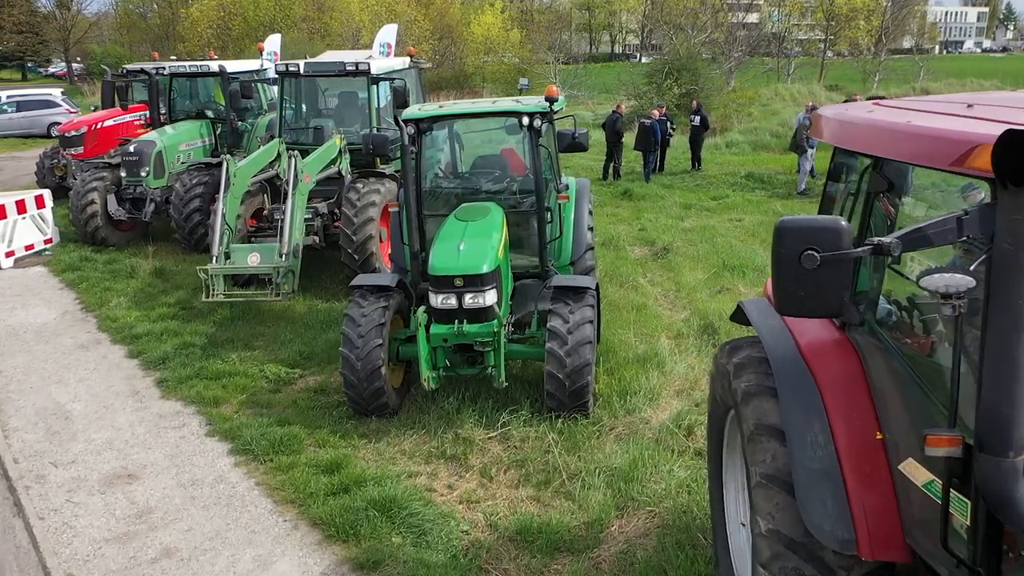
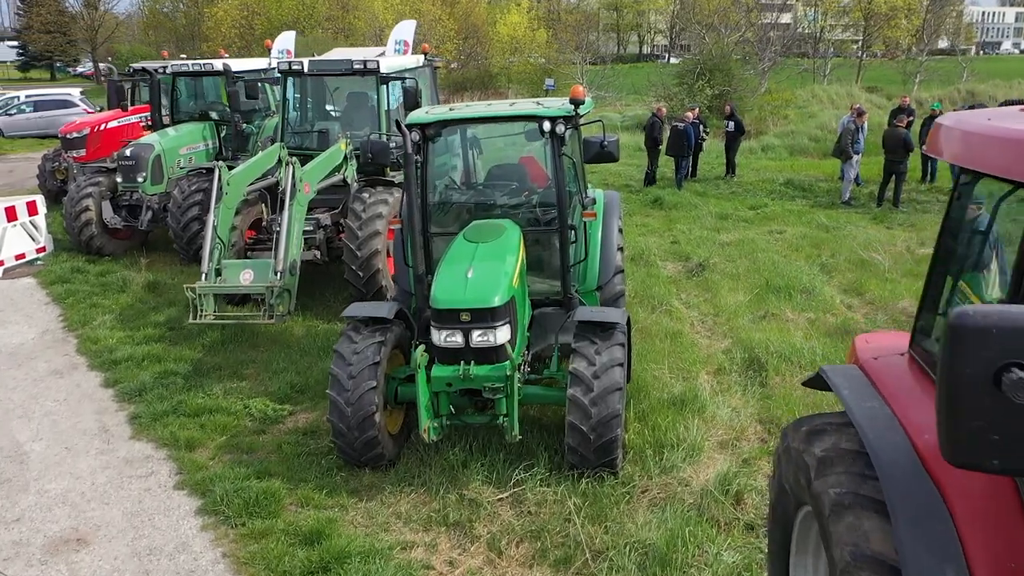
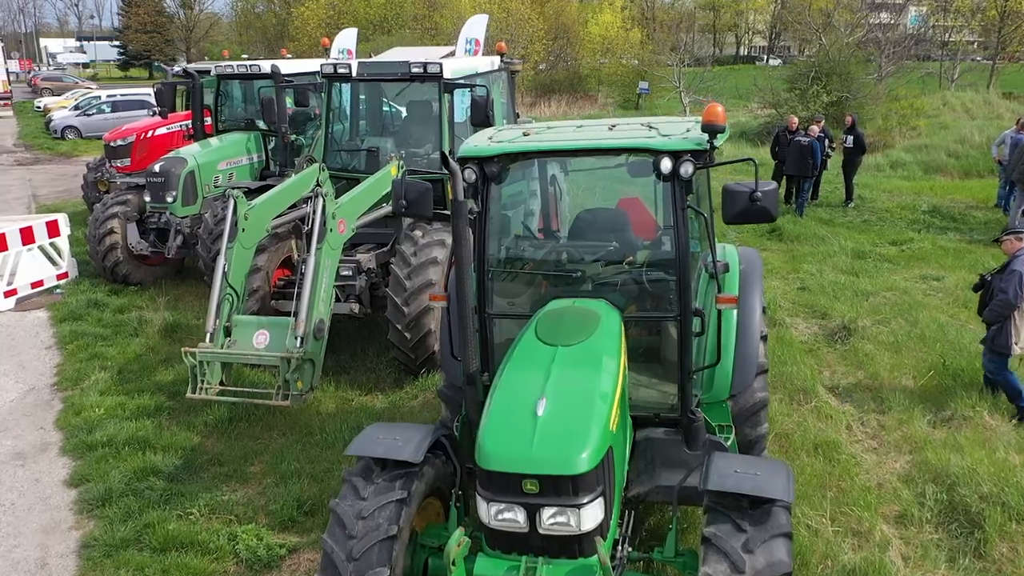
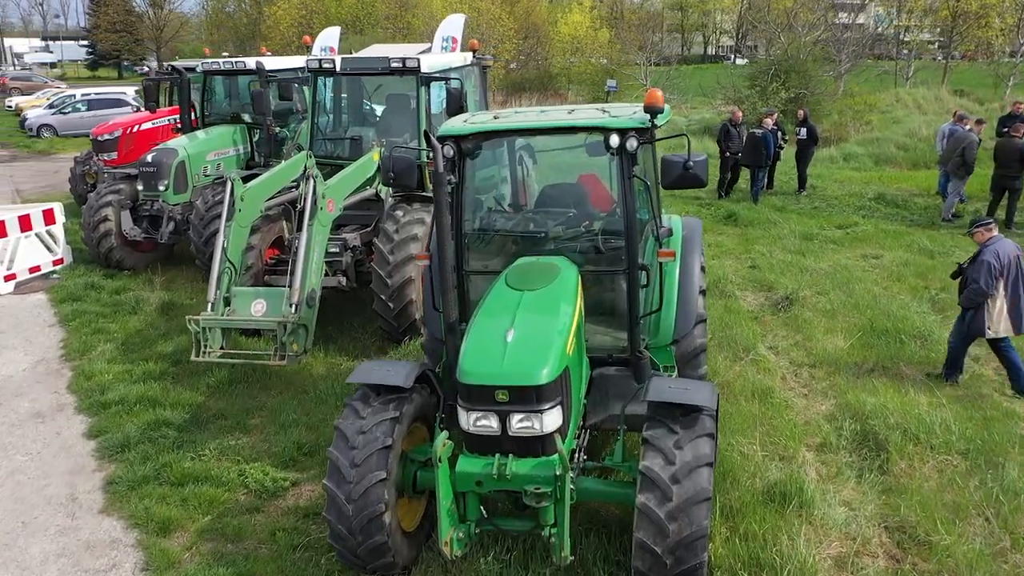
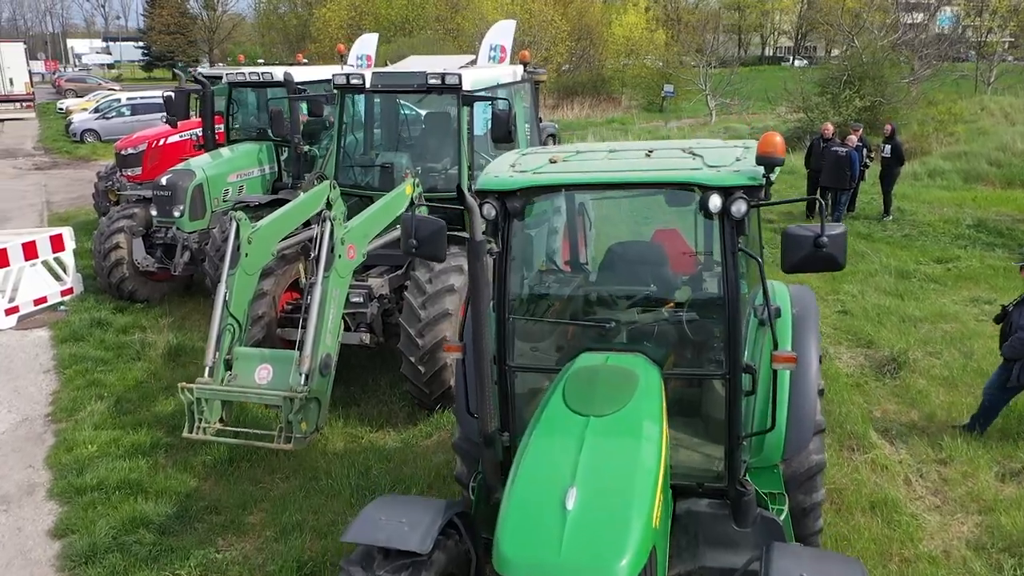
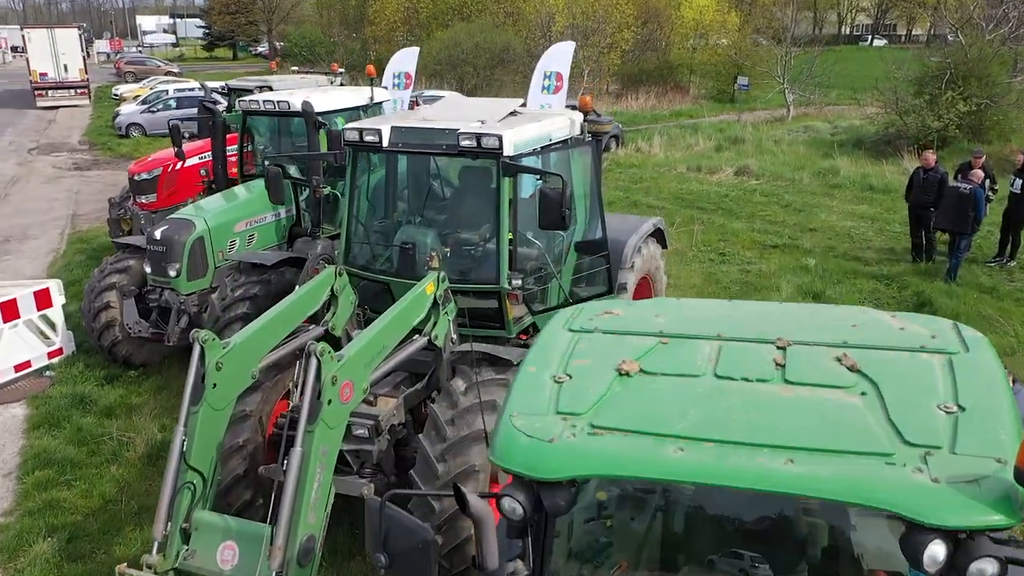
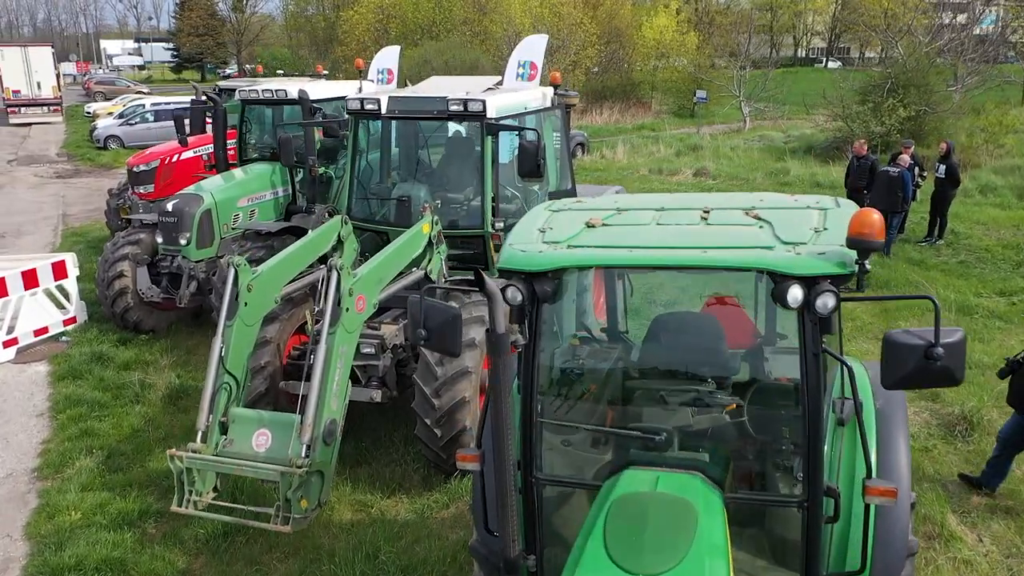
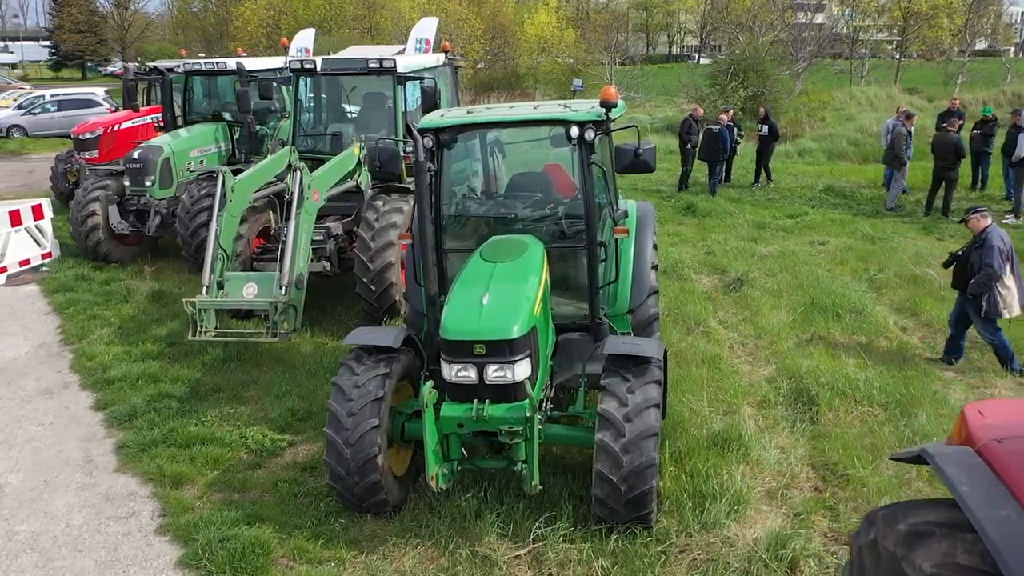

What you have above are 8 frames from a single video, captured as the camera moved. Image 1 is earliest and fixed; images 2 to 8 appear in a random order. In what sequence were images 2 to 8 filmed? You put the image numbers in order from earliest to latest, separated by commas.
2, 8, 4, 3, 5, 7, 6
